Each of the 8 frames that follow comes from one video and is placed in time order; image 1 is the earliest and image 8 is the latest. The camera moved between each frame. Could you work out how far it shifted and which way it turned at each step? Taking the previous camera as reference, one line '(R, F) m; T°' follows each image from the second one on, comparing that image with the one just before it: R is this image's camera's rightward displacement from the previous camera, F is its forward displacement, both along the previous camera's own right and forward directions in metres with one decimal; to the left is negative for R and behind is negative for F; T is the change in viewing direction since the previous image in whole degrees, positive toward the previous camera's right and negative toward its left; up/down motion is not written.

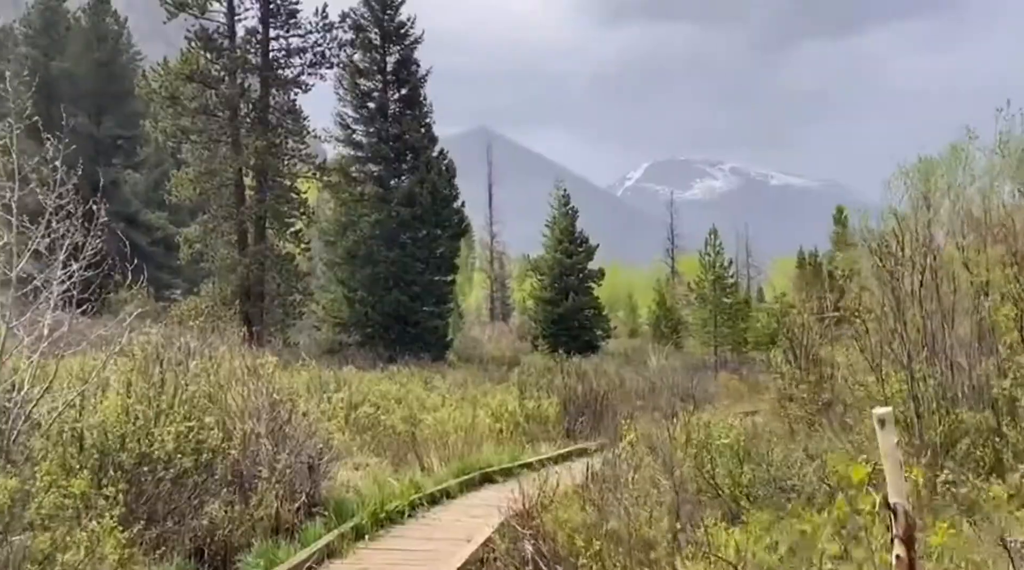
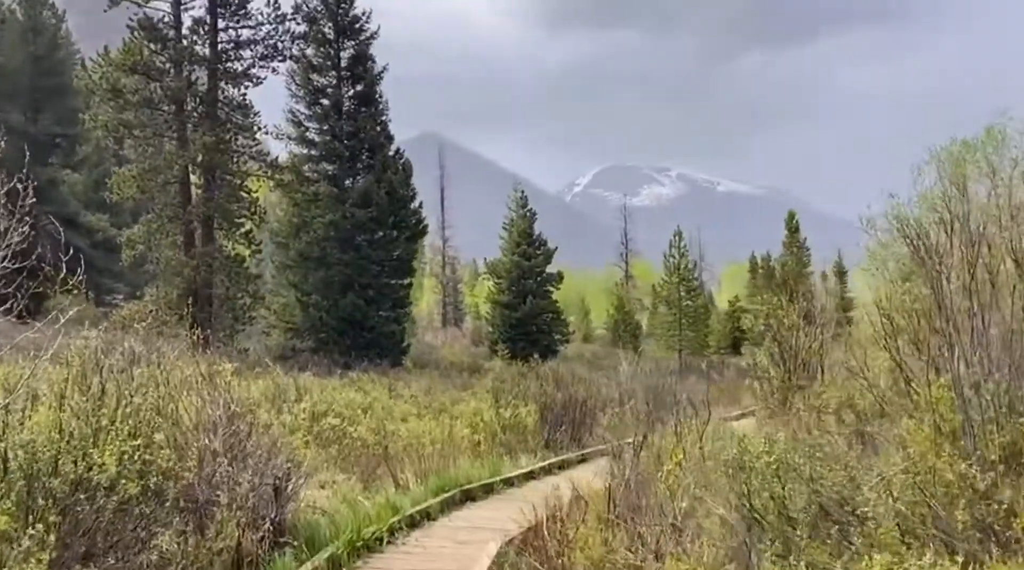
(-0.4, +1.0) m; +3°
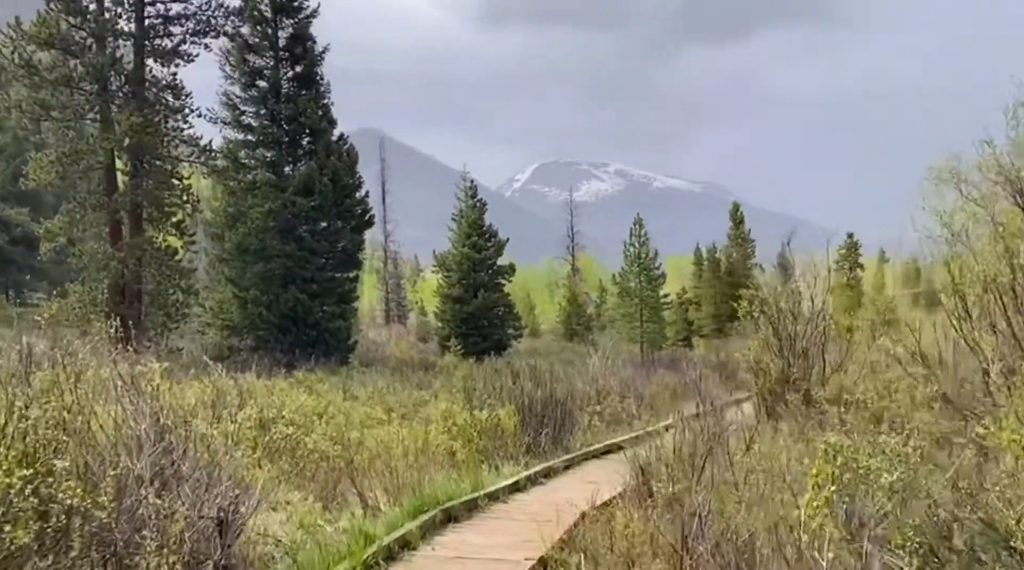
(-0.5, +1.6) m; +4°
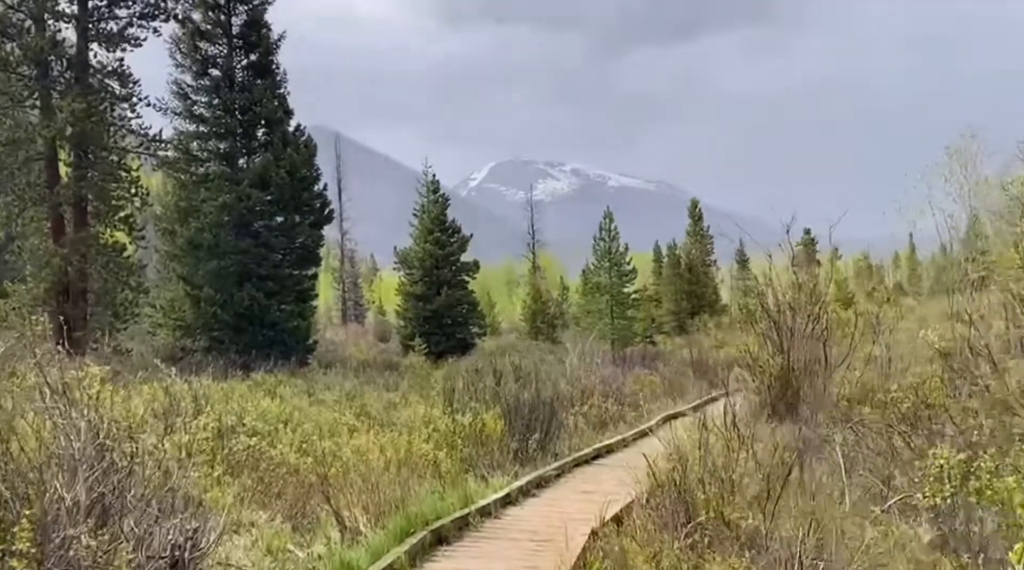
(-0.3, +1.1) m; +3°
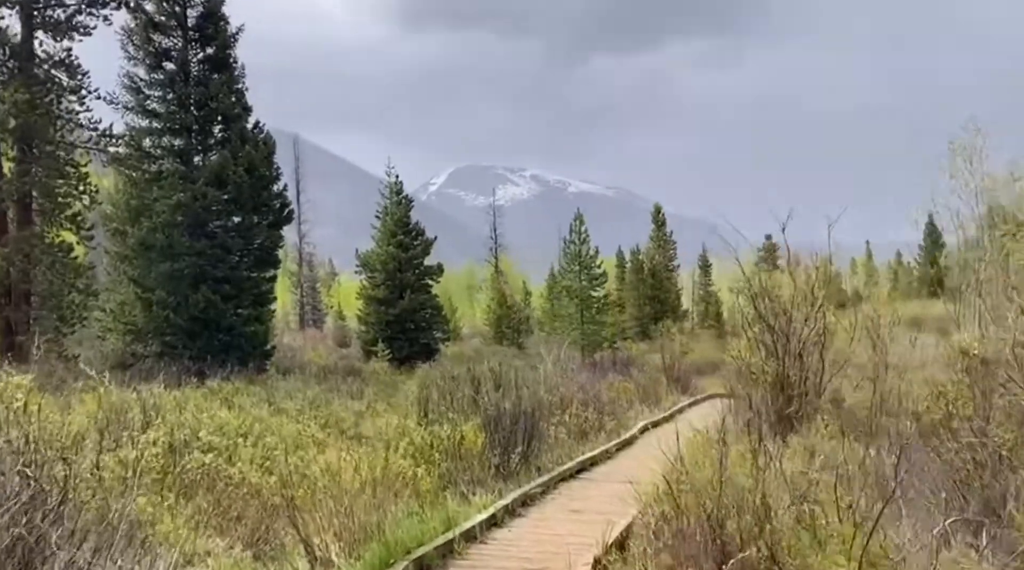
(-0.3, +0.9) m; +3°
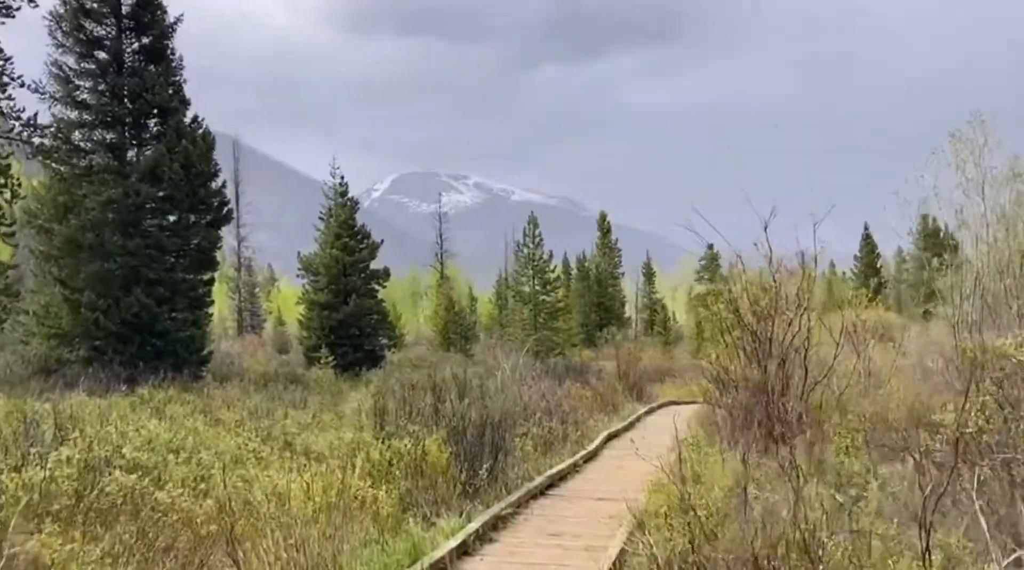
(-0.3, +1.0) m; +4°
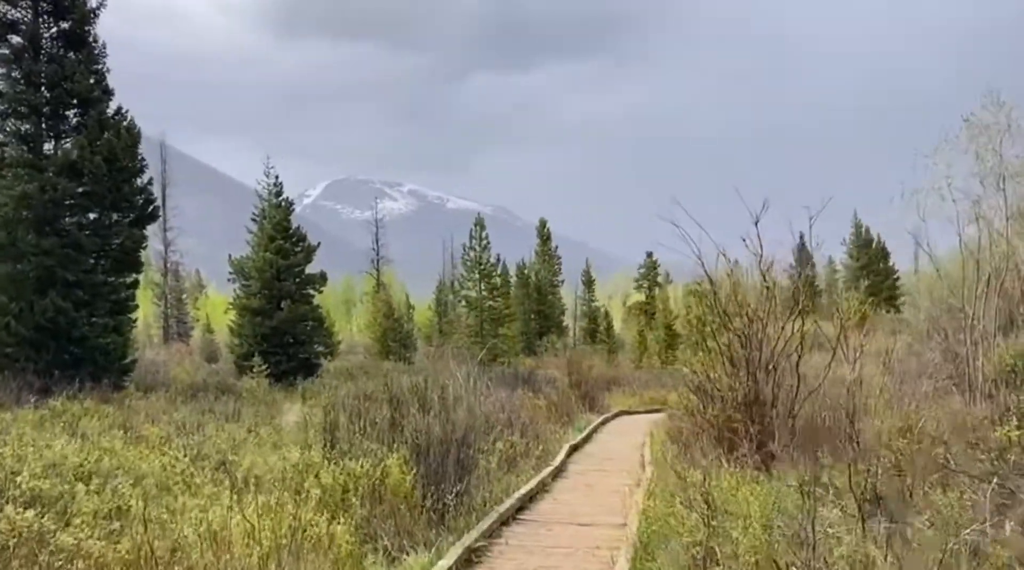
(-0.4, +1.2) m; +4°
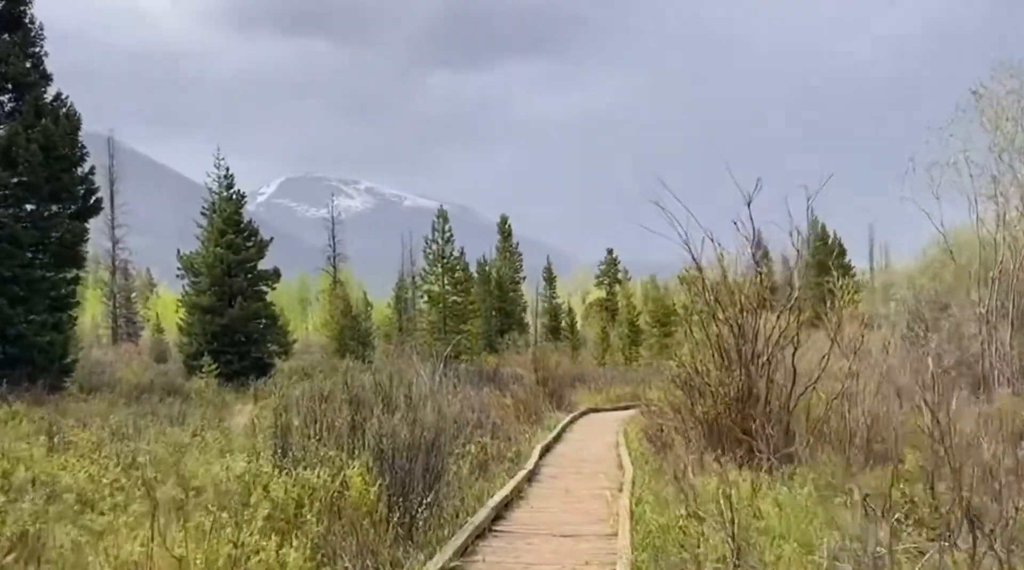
(-0.2, +0.9) m; +3°
